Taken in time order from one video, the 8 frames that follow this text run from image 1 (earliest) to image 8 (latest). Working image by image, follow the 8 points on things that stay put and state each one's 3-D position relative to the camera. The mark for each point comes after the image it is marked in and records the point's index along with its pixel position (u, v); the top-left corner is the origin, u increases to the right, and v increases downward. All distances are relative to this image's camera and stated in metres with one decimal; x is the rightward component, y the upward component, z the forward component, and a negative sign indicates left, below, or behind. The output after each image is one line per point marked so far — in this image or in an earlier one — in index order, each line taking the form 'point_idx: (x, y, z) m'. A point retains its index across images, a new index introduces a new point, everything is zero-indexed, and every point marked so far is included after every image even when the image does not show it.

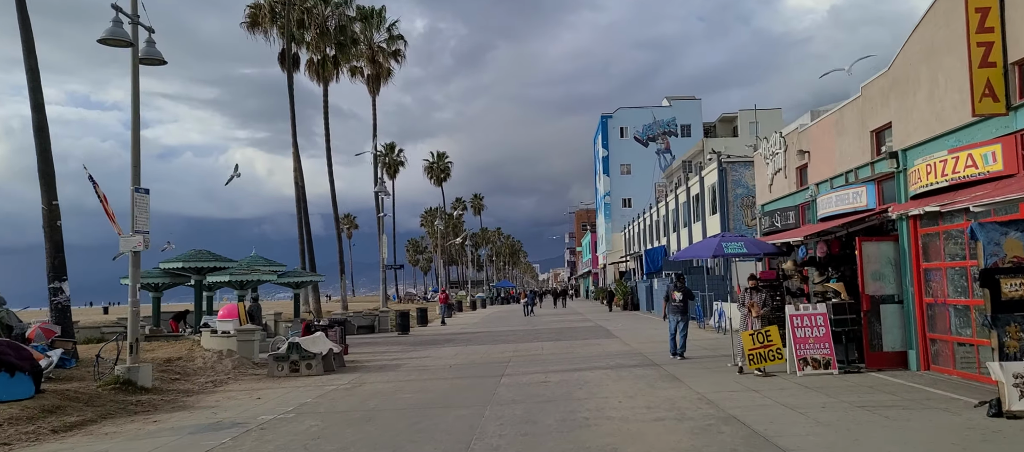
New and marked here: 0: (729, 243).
0: (+4.0, -0.3, +15.5) m
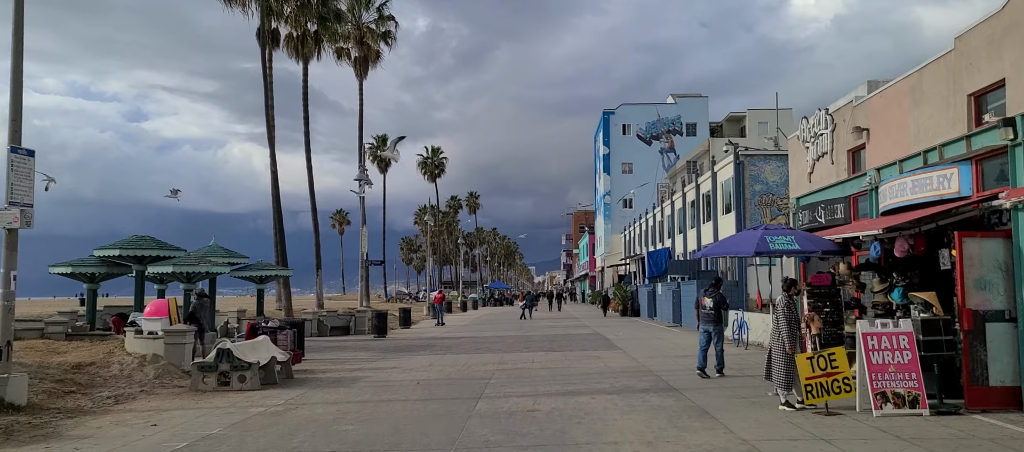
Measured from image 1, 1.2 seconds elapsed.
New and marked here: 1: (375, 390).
0: (+3.7, -0.1, +12.0) m
1: (-2.4, -2.9, +14.9) m
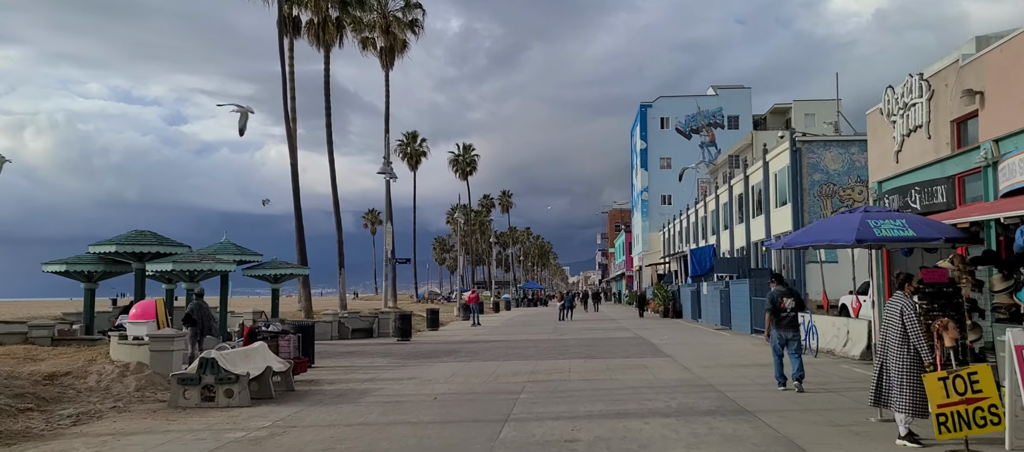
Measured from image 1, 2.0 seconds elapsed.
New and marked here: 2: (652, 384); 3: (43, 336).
0: (+4.1, +0.1, +9.5) m
1: (-1.9, -2.7, +12.6) m
2: (+2.4, -2.6, +14.2) m
3: (-10.0, -2.3, +18.1) m
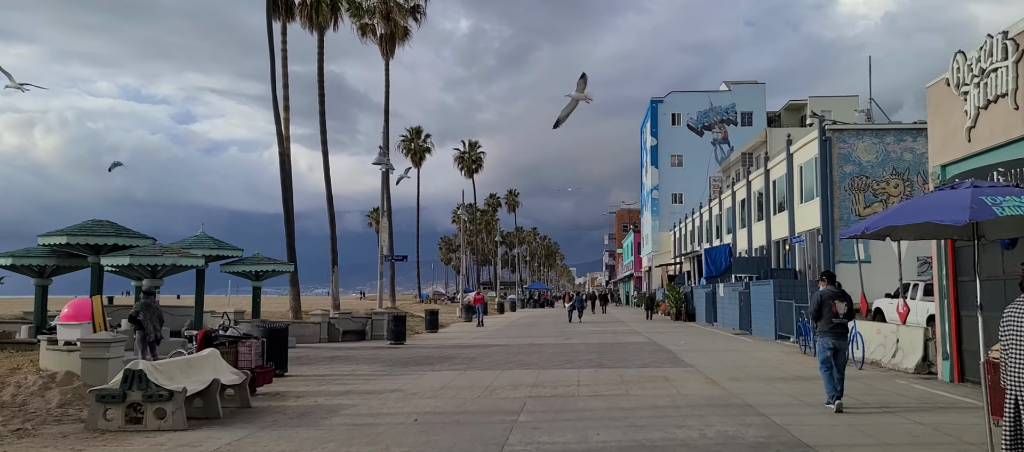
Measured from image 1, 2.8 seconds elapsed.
0: (+4.0, +0.2, +7.1) m
1: (-1.9, -2.5, +10.3) m
2: (+2.3, -2.5, +11.8) m
3: (-10.0, -2.1, +15.8) m
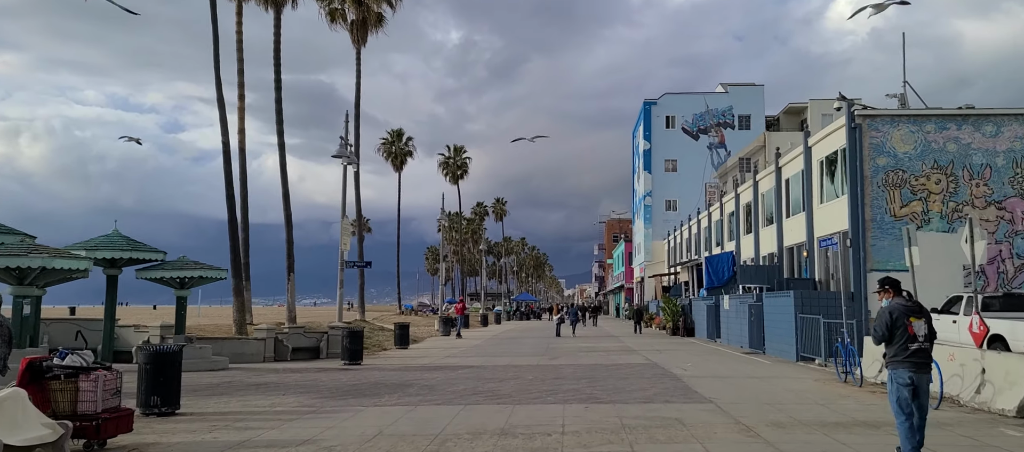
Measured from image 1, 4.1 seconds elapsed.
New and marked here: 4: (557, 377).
0: (+3.6, +0.5, +3.2) m
1: (-2.4, -2.3, +6.3) m
2: (+1.8, -2.3, +7.9) m
3: (-10.5, -1.9, +11.7) m
4: (+1.0, -3.2, +18.1) m
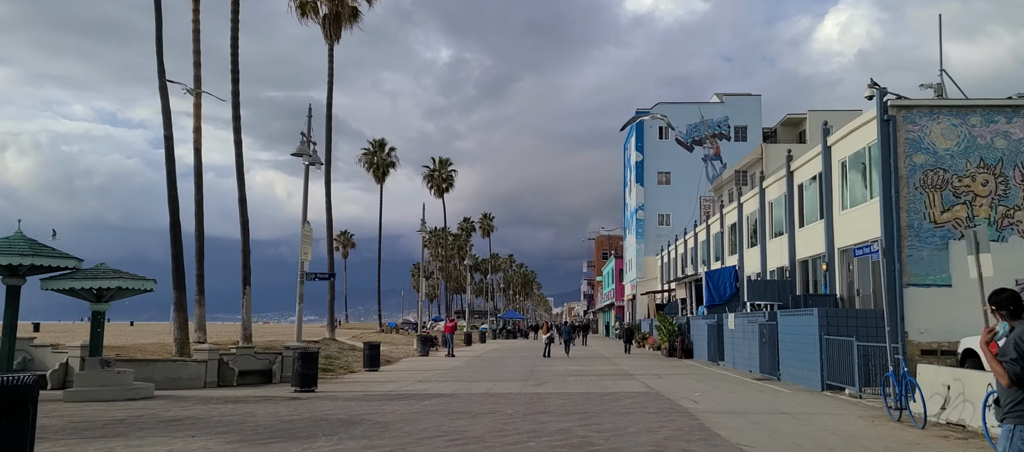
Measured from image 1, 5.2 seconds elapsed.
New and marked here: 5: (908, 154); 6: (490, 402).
0: (+3.4, +0.7, +0.1) m
1: (-2.7, -2.0, +3.0) m
2: (+1.6, -2.1, +4.7) m
3: (-10.9, -1.7, +8.3) m
4: (+0.5, -3.3, +14.9) m
5: (+9.1, +1.6, +19.3) m
6: (-0.4, -3.6, +17.1) m
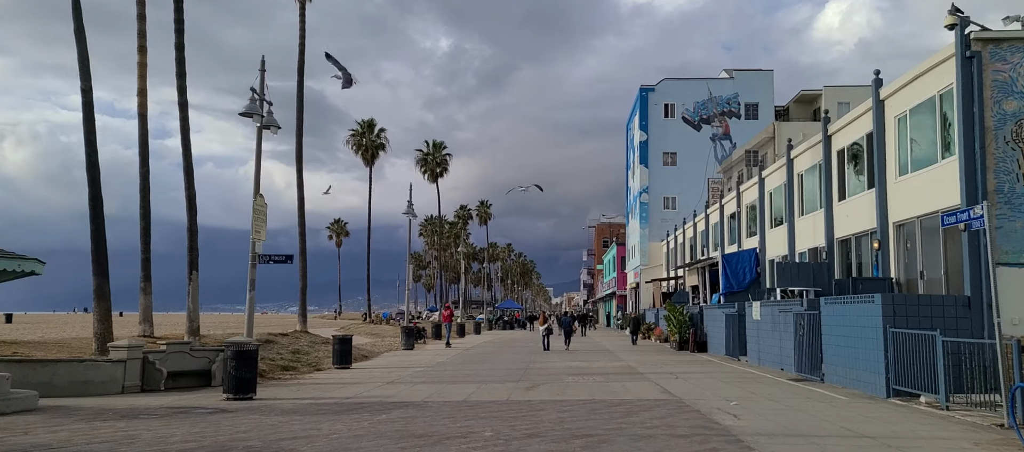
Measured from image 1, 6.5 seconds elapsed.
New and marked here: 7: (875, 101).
0: (+3.2, +1.1, -3.9) m
1: (-2.9, -1.6, -1.0) m
2: (+1.3, -1.6, +0.7) m
3: (-11.1, -1.2, +4.4) m
4: (+0.3, -2.7, +10.9) m
5: (+8.8, +2.3, +15.3) m
6: (-0.7, -3.0, +13.1) m
7: (+8.5, +2.9, +19.7) m
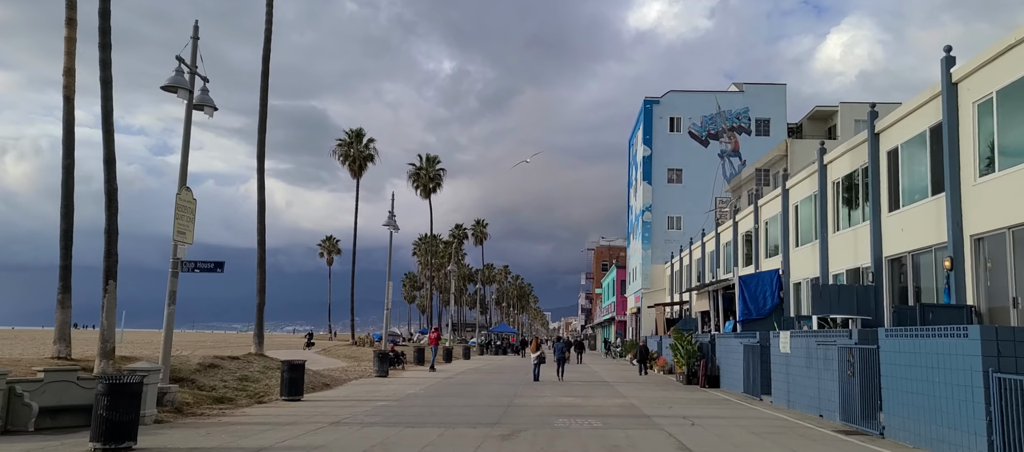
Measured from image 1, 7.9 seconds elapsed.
0: (+2.8, +1.7, -7.9) m
1: (-3.4, -1.1, -5.0) m
2: (+0.9, -1.2, -3.4) m
3: (-11.5, -0.7, +0.3) m
4: (-0.2, -2.5, +6.8) m
5: (+8.4, +2.2, +11.4) m
6: (-1.1, -2.8, +9.0) m
7: (+8.1, +2.6, +15.8) m
